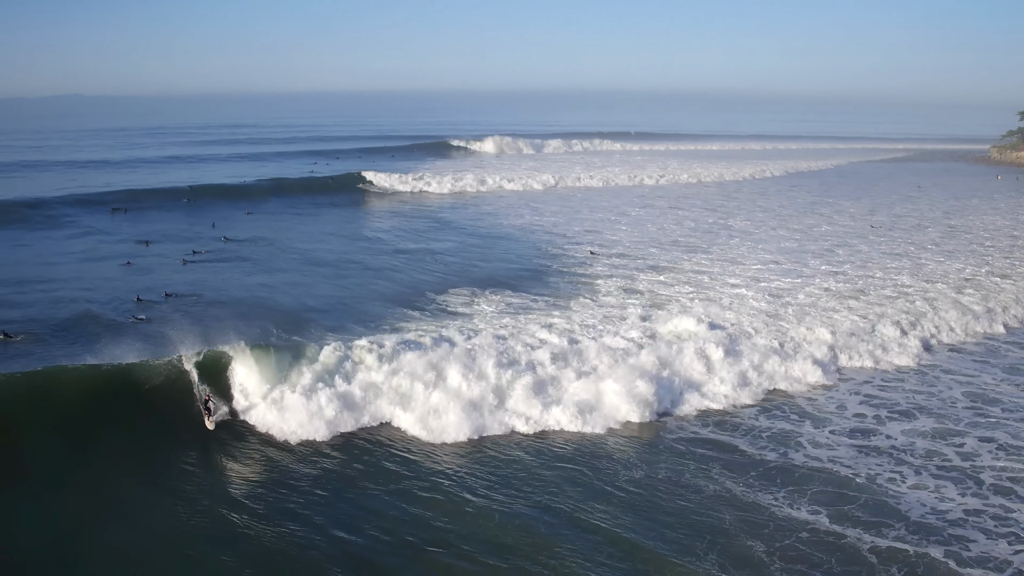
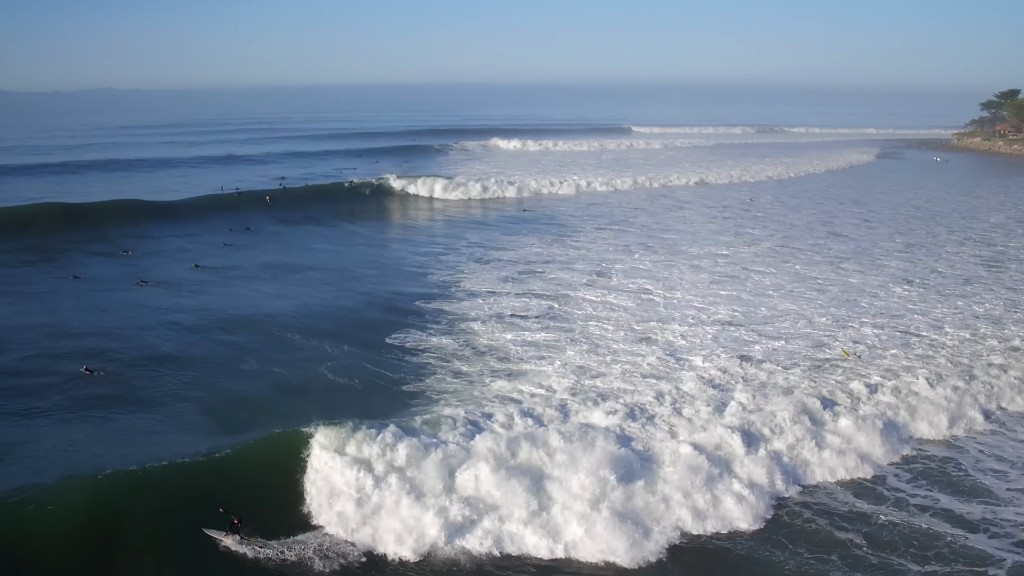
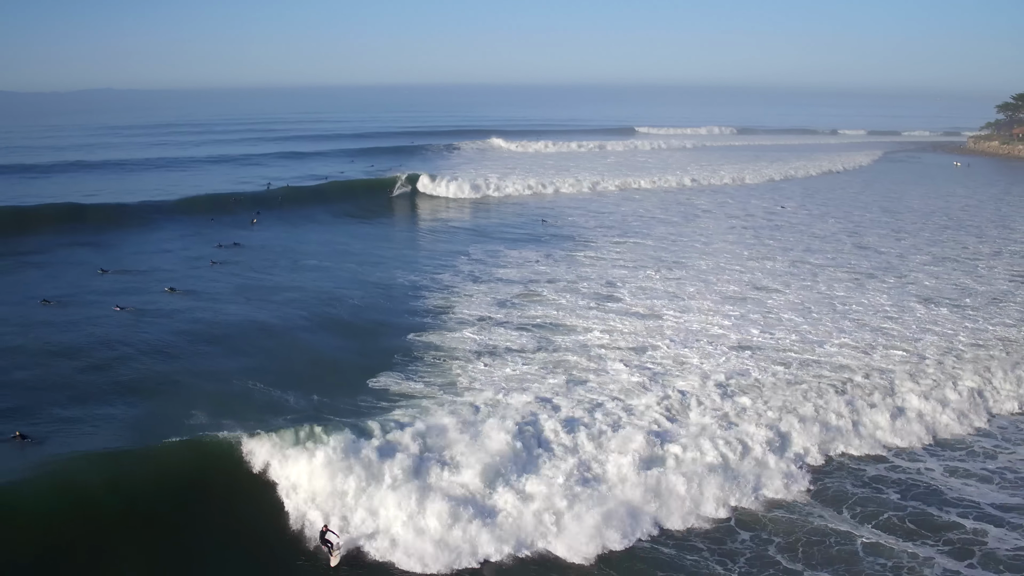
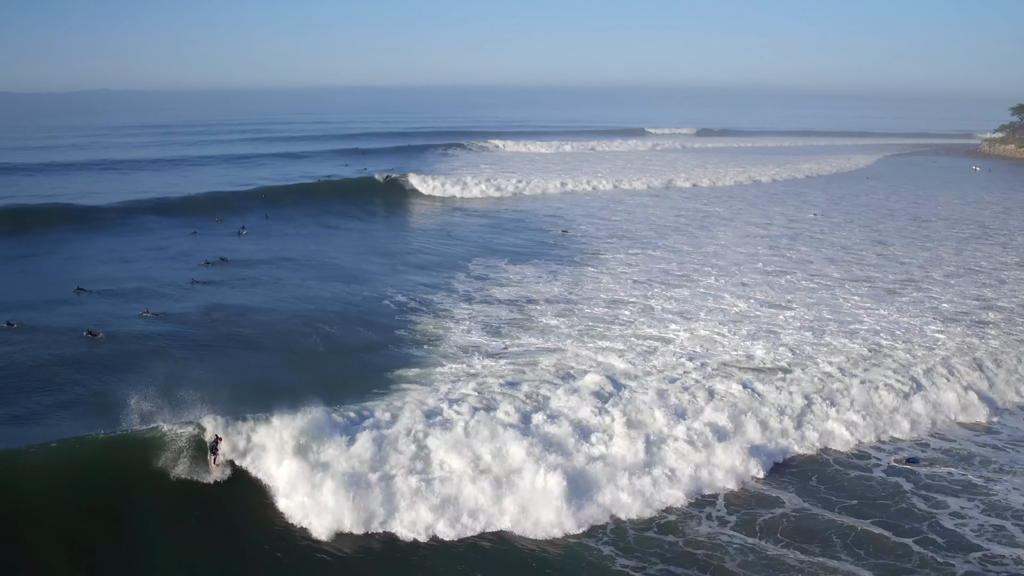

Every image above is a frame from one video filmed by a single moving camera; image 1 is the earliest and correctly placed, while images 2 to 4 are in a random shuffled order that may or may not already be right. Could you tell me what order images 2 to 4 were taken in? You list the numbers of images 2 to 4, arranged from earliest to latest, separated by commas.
4, 3, 2
